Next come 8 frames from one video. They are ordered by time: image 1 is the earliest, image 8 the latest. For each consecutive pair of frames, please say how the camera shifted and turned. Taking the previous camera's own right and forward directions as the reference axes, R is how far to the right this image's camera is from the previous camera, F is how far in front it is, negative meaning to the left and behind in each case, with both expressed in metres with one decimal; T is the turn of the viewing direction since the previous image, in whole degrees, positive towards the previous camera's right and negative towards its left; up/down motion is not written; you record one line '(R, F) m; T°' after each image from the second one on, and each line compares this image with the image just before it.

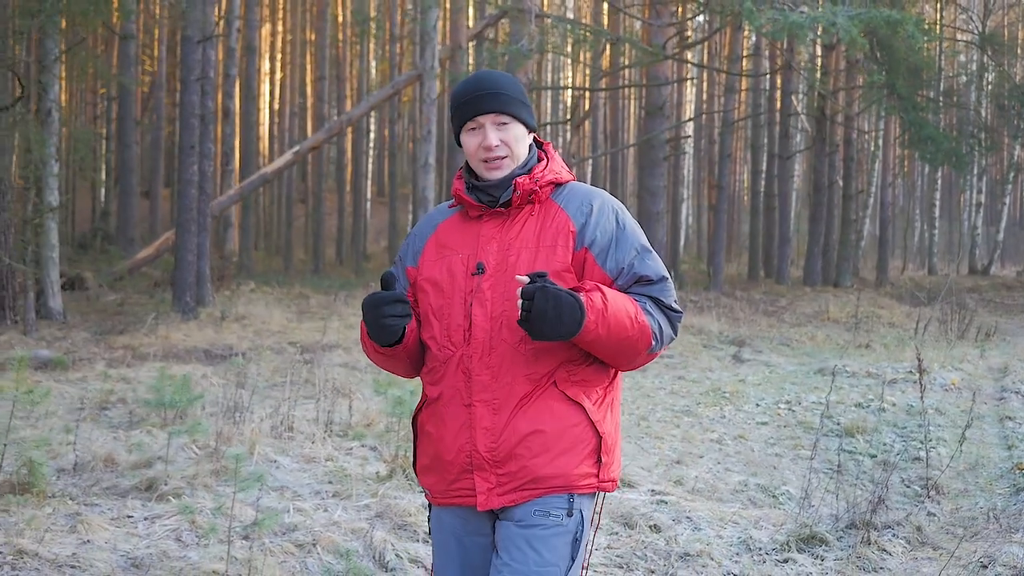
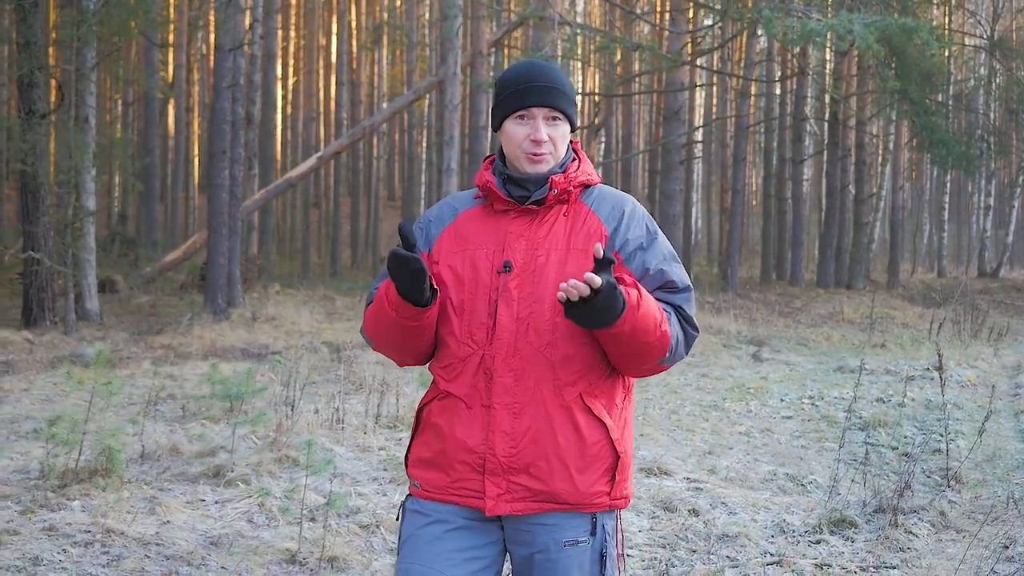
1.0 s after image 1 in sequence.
(-0.1, -0.3) m; 0°
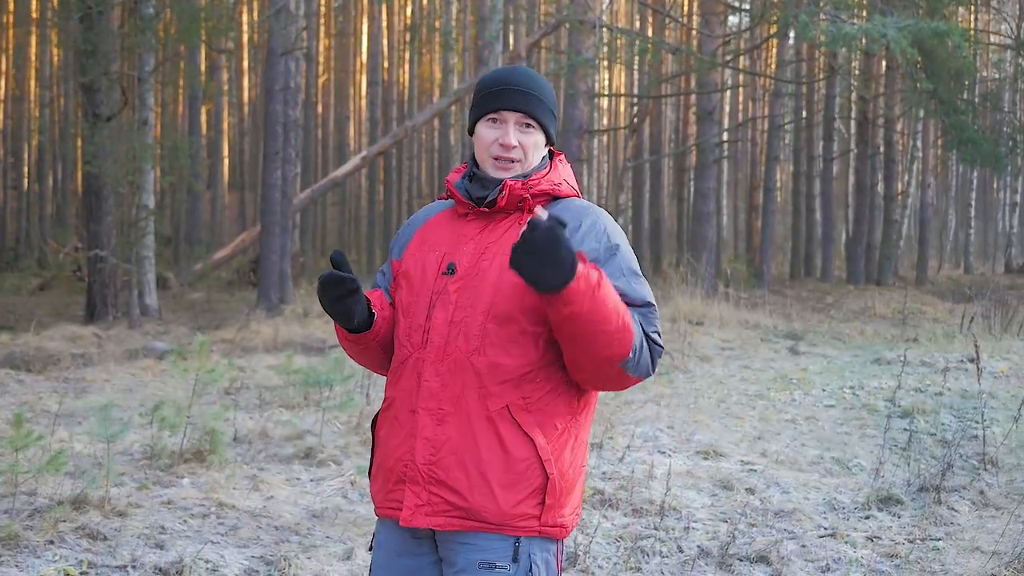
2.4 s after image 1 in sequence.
(-0.2, -0.4) m; -1°
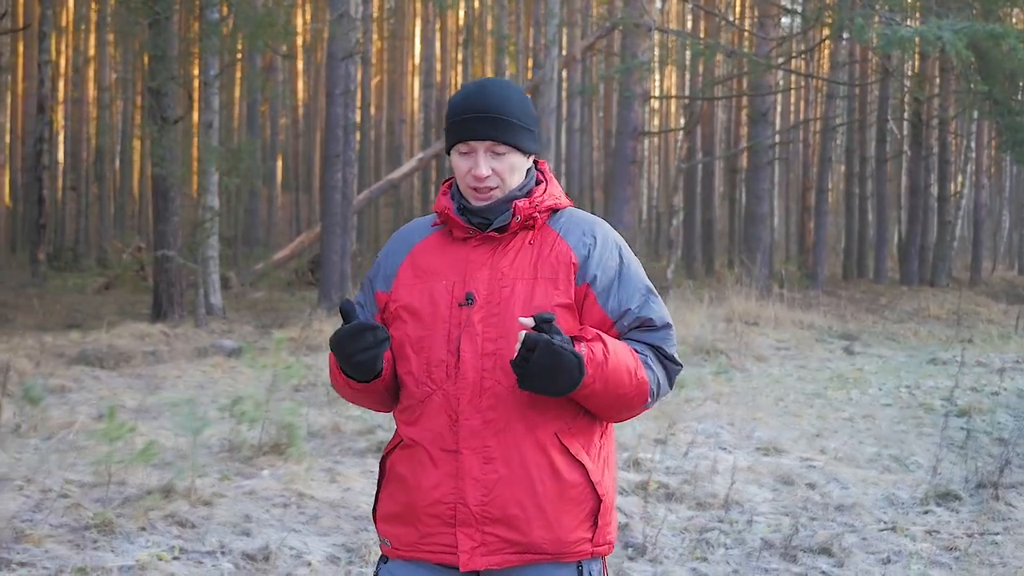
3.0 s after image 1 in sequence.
(-0.1, -0.2) m; -2°
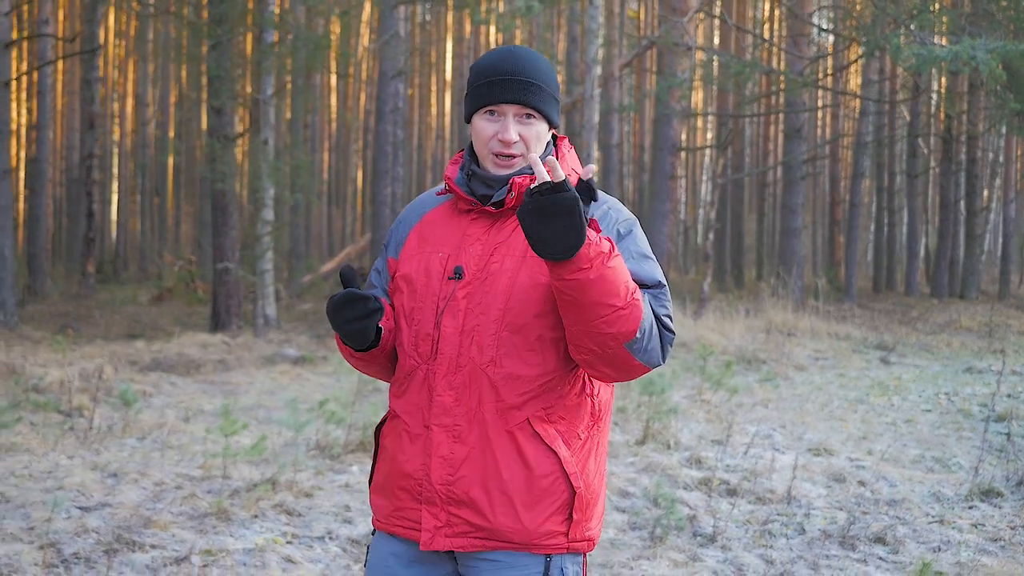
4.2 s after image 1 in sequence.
(-0.2, -0.4) m; -1°
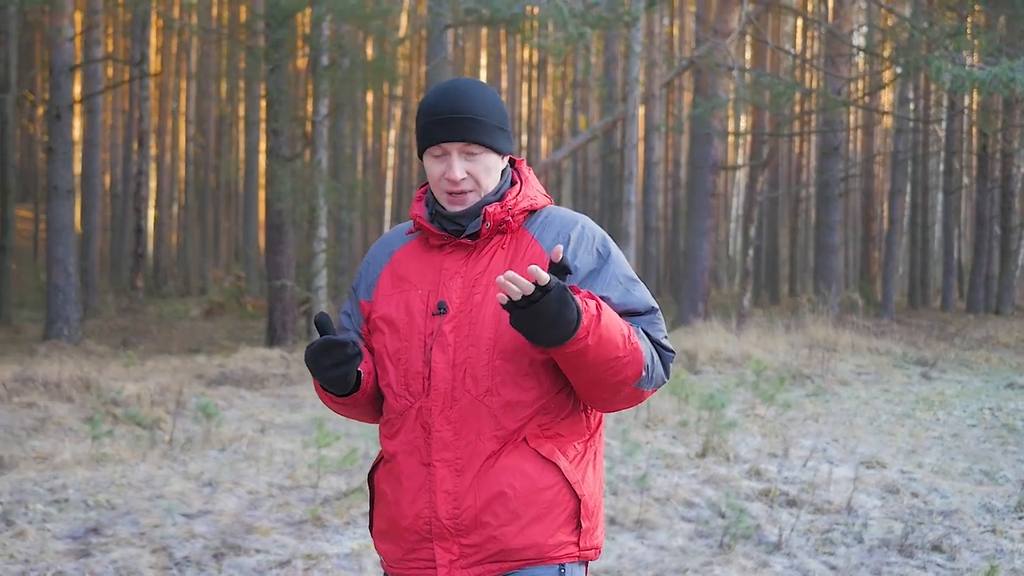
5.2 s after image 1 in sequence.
(-0.2, -0.3) m; -1°
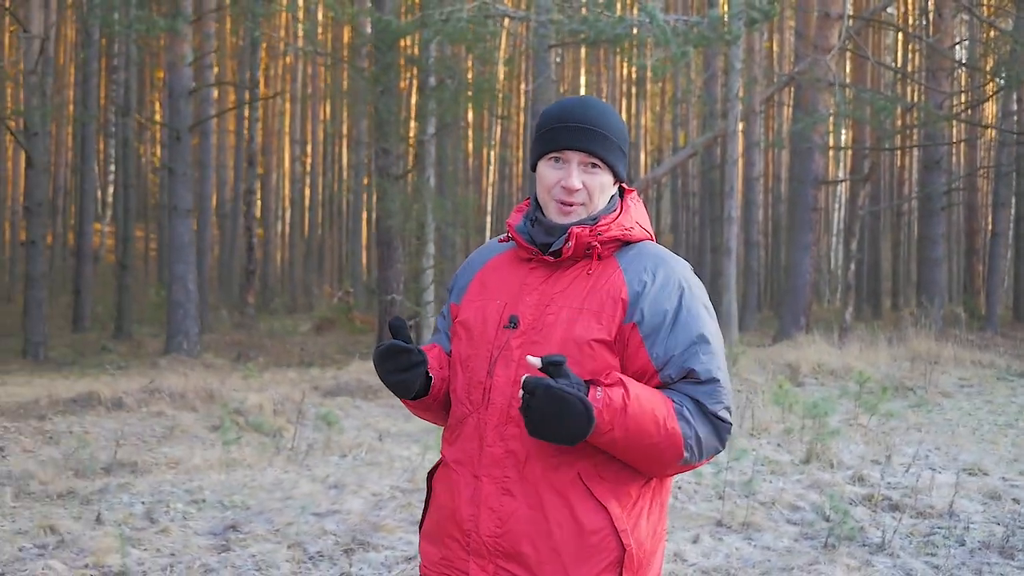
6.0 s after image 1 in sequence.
(0.0, -0.3) m; -4°
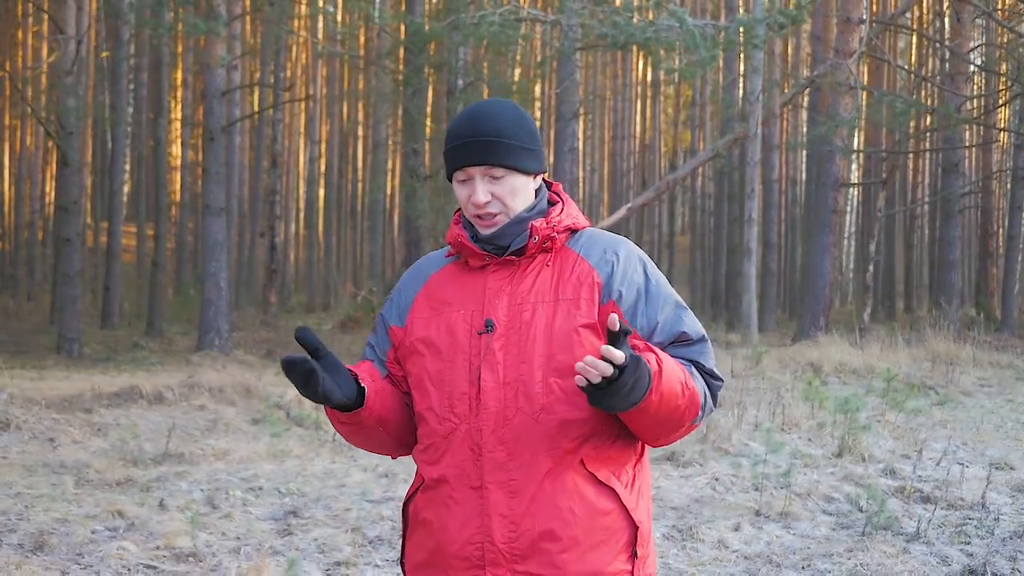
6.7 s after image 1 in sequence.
(-0.1, -0.2) m; 0°
